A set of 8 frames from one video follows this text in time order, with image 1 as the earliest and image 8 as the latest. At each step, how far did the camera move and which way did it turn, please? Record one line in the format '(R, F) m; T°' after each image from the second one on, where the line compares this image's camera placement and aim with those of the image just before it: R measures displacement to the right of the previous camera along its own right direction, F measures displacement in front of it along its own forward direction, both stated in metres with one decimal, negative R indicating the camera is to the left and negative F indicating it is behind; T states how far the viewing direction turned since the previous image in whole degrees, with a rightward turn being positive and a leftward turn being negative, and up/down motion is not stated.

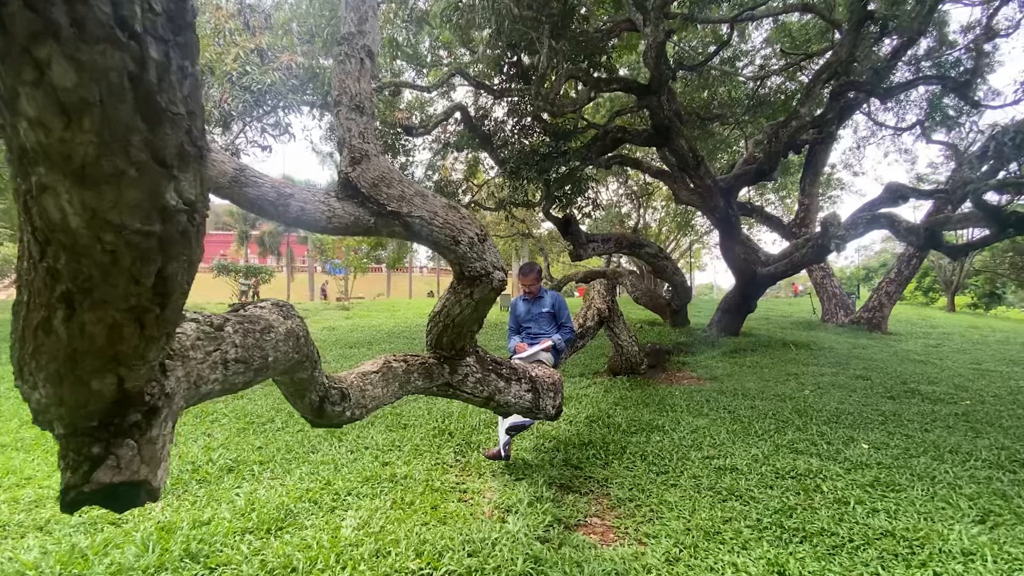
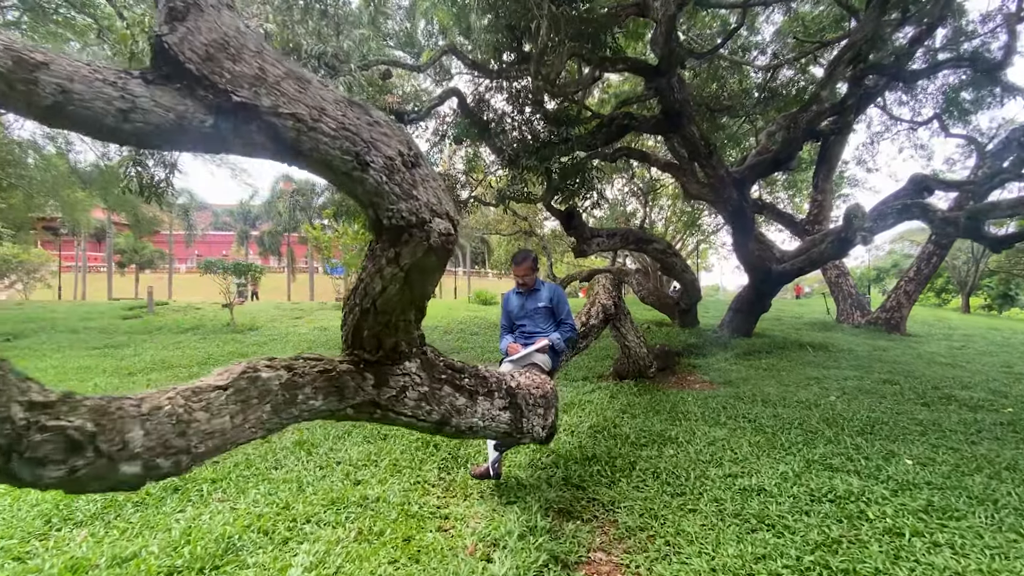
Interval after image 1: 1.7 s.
(+0.1, +0.5) m; 0°
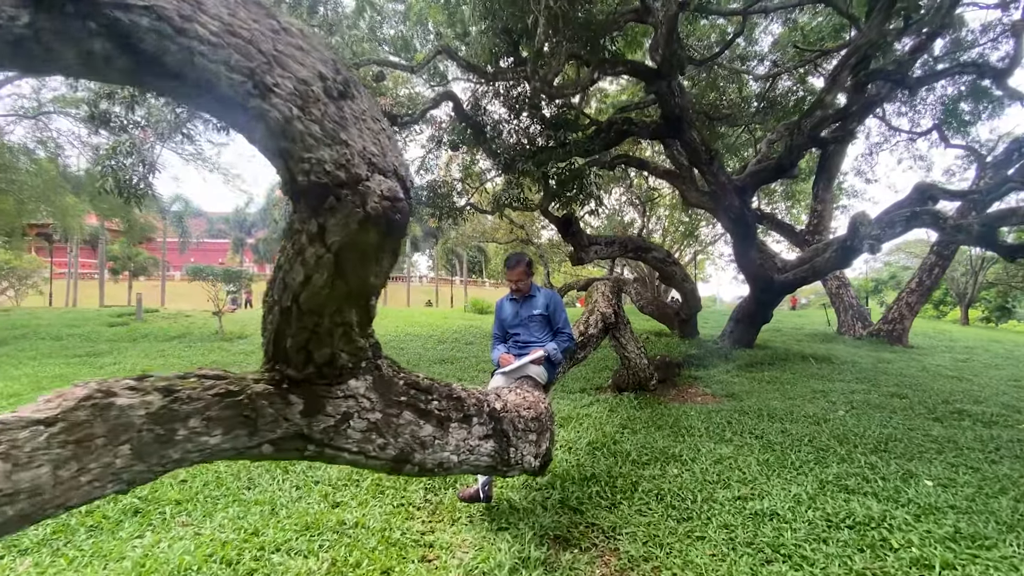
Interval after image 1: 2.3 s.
(0.0, +0.2) m; 0°
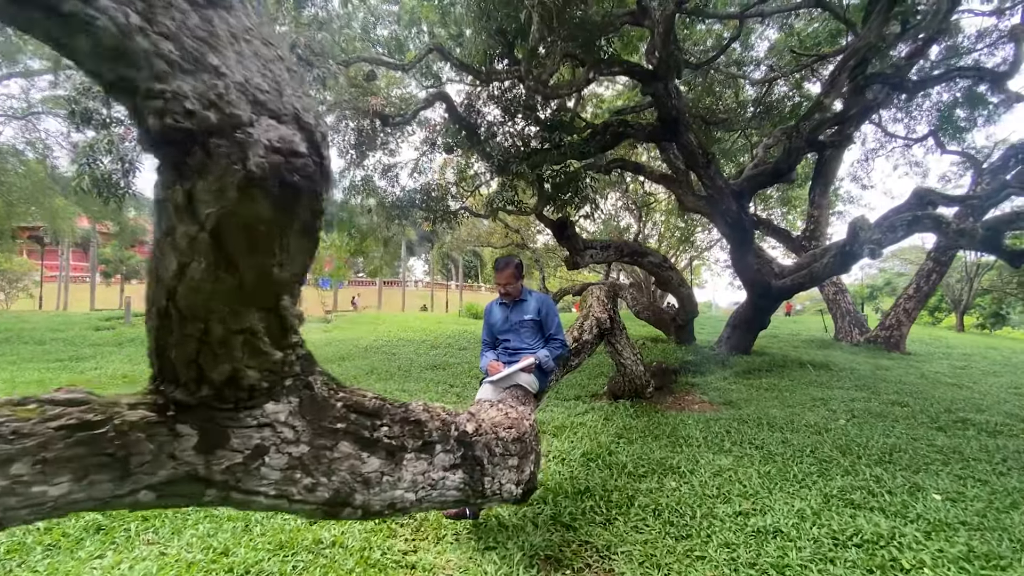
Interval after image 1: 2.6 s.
(0.0, +0.2) m; 0°
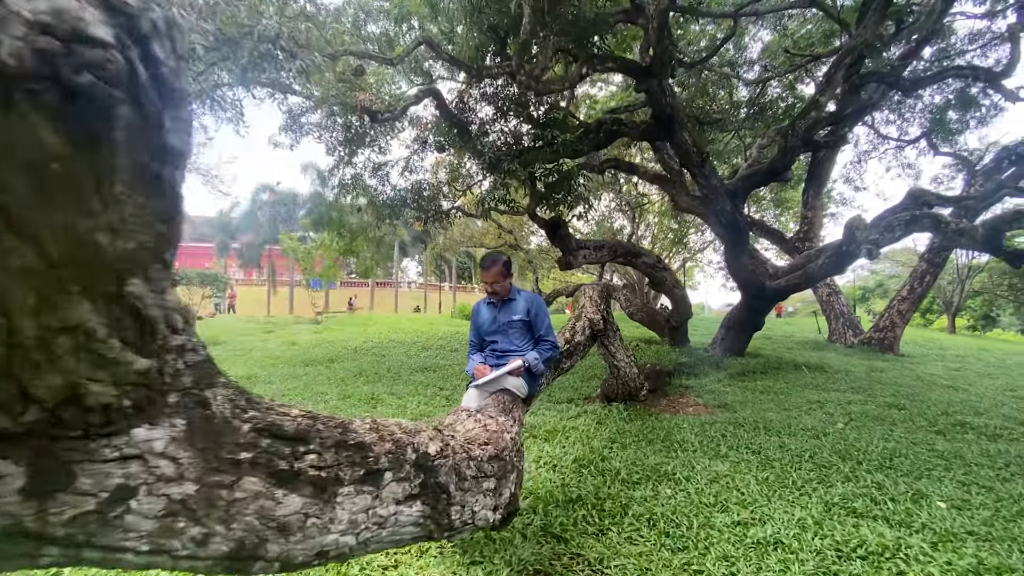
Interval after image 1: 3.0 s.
(0.0, +0.1) m; +1°
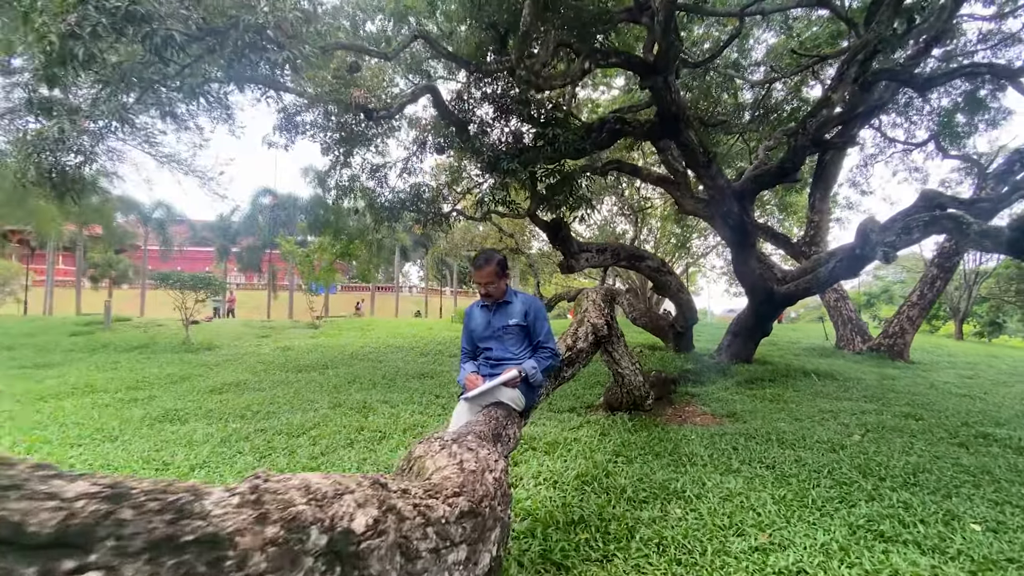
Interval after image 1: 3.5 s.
(0.0, +0.2) m; 0°
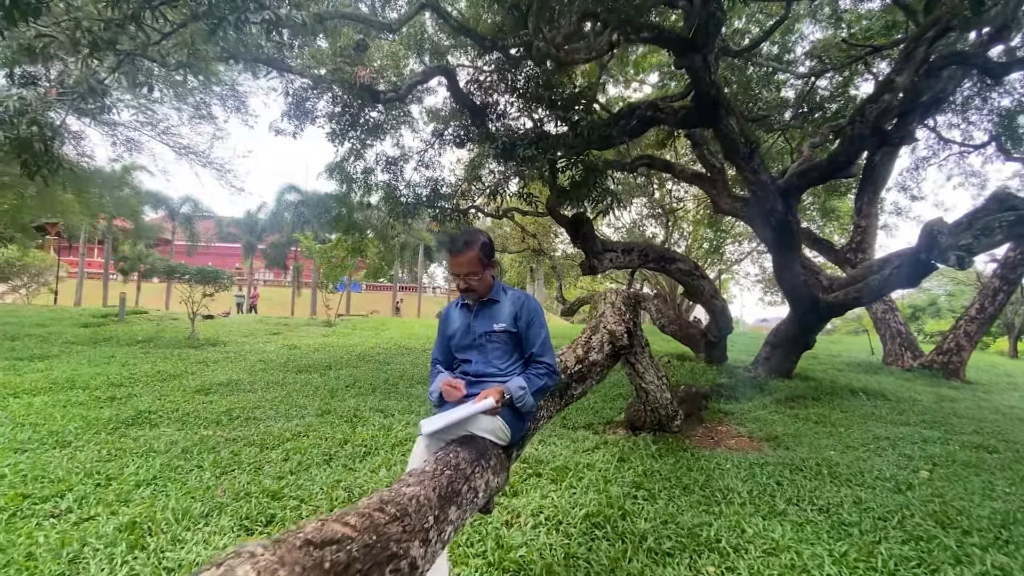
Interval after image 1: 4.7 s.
(+0.1, +0.6) m; -3°
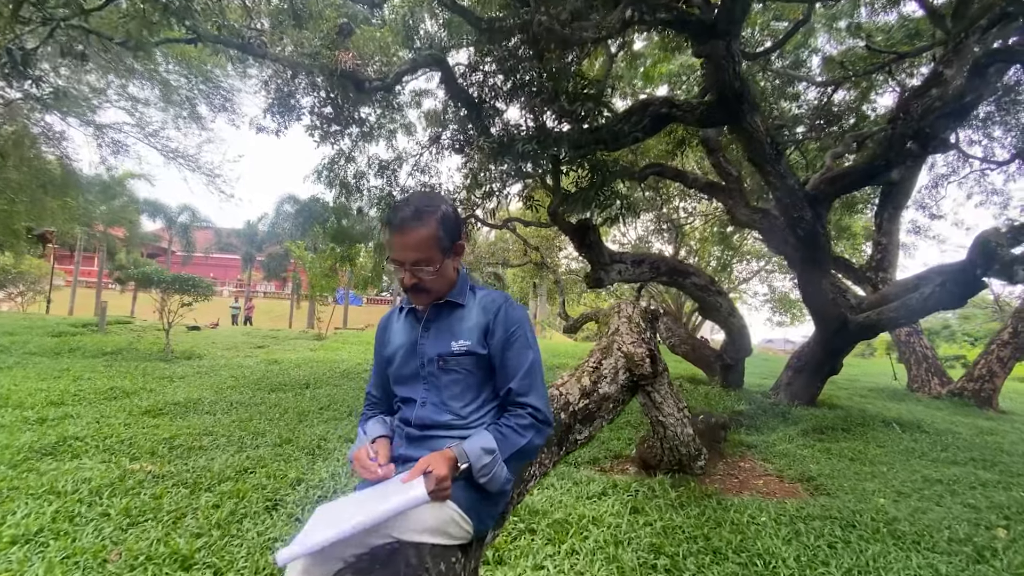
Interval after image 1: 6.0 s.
(+0.1, +0.7) m; 0°
